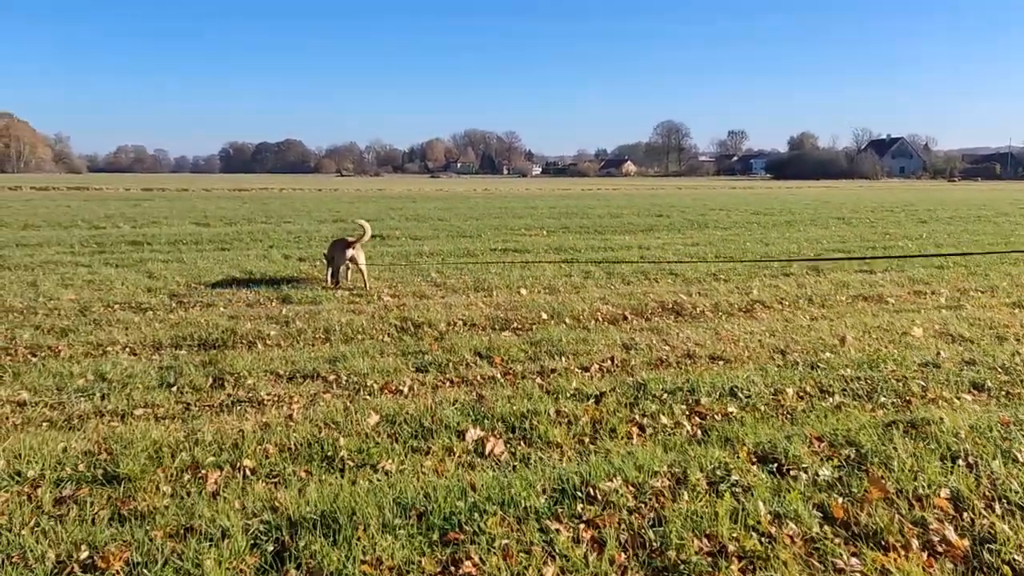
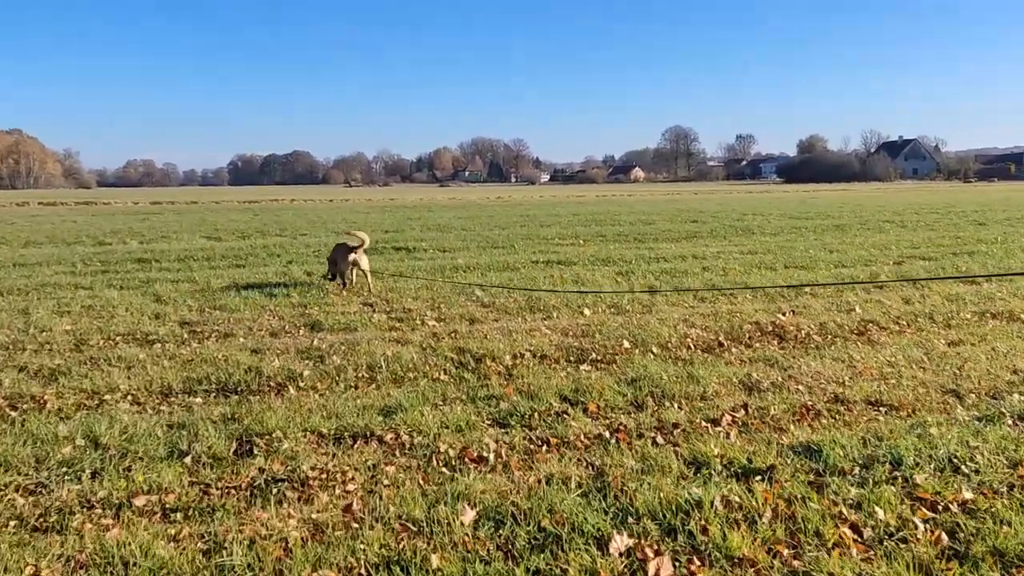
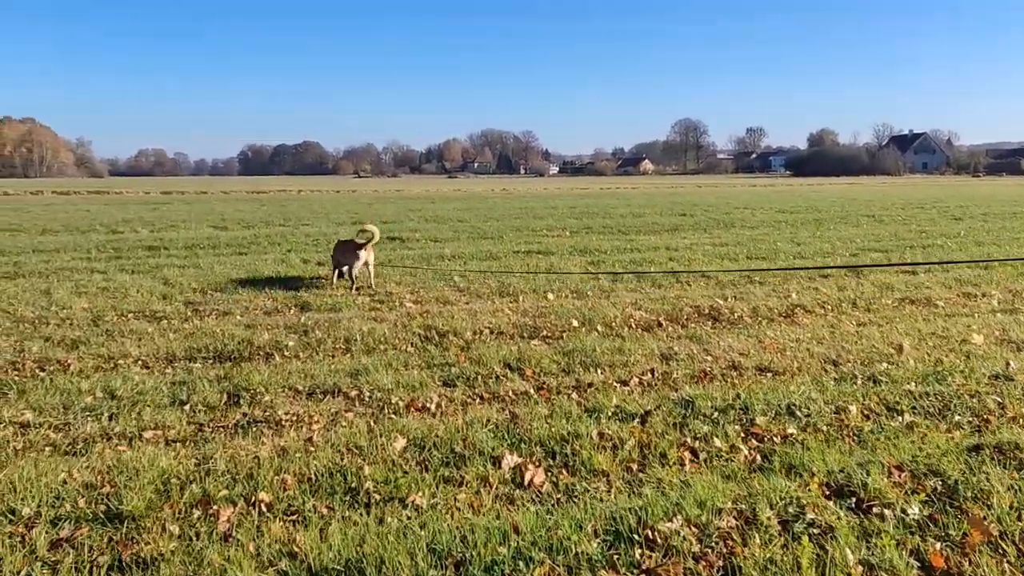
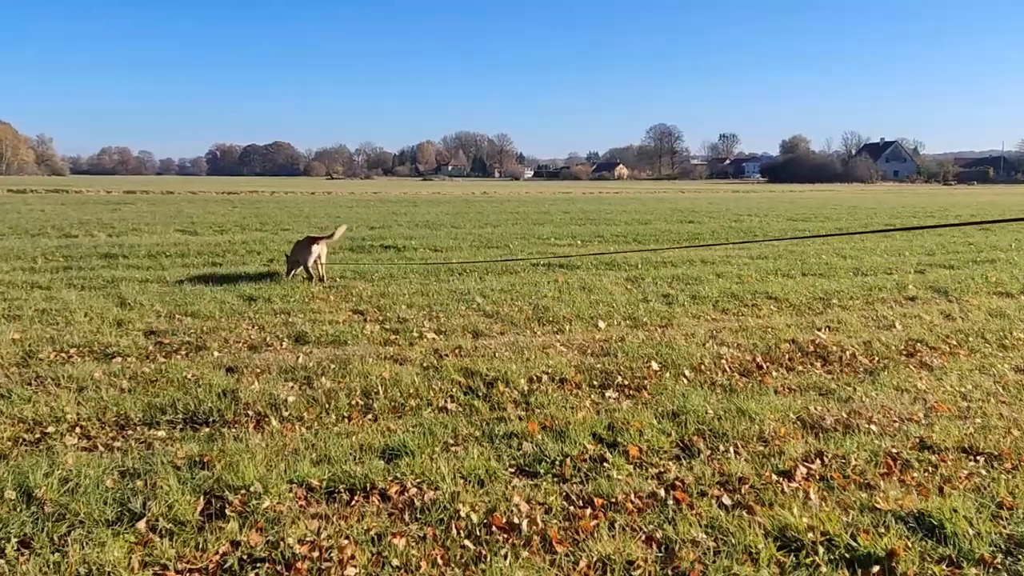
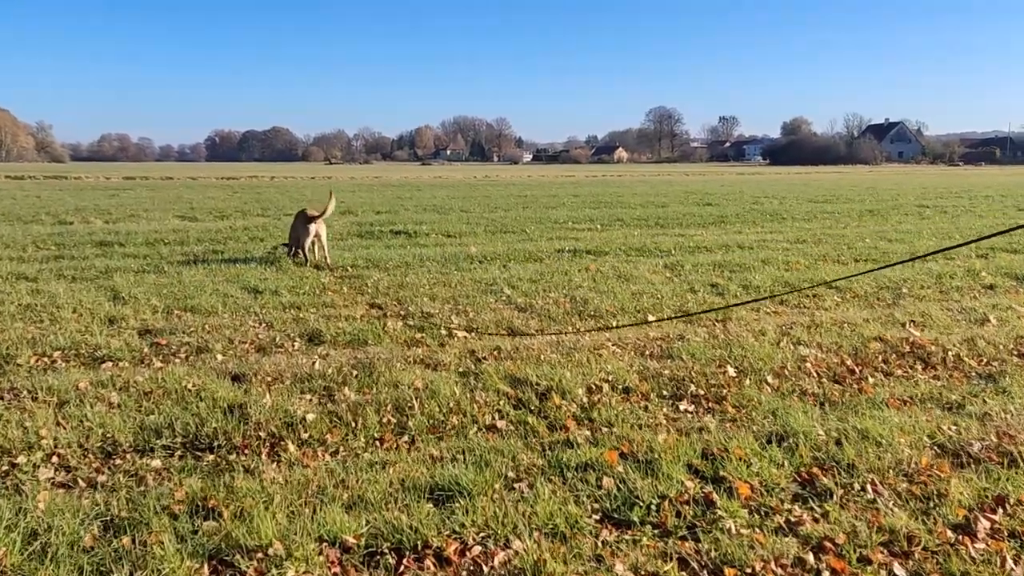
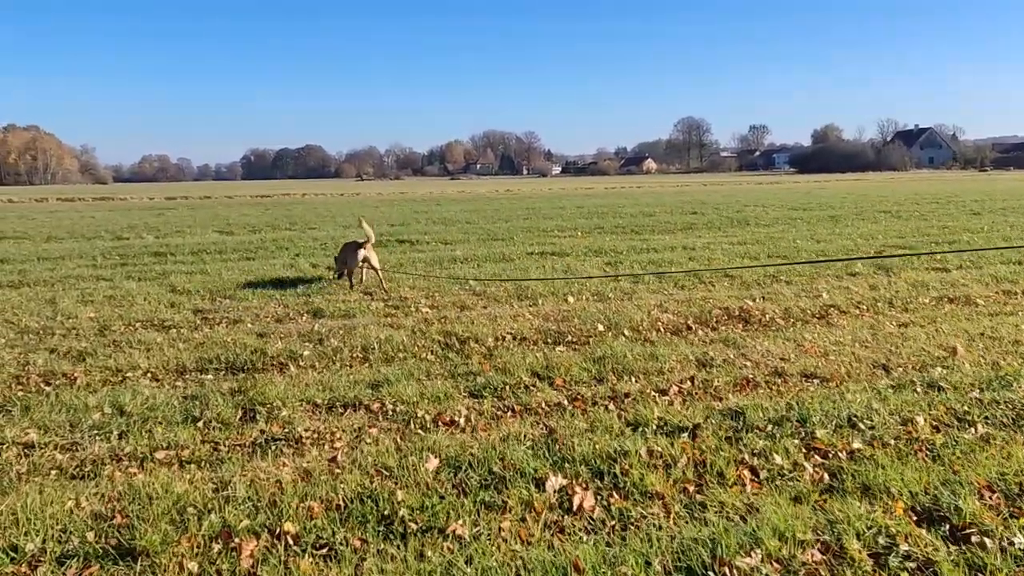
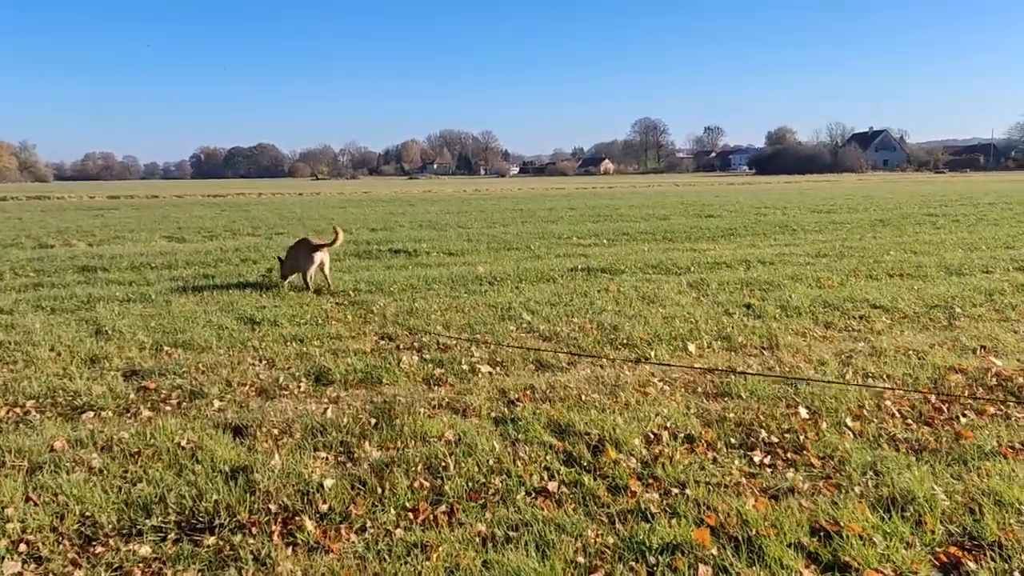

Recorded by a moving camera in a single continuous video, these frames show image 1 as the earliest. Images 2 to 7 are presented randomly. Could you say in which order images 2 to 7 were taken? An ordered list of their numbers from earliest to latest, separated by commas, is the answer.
3, 6, 2, 4, 5, 7
